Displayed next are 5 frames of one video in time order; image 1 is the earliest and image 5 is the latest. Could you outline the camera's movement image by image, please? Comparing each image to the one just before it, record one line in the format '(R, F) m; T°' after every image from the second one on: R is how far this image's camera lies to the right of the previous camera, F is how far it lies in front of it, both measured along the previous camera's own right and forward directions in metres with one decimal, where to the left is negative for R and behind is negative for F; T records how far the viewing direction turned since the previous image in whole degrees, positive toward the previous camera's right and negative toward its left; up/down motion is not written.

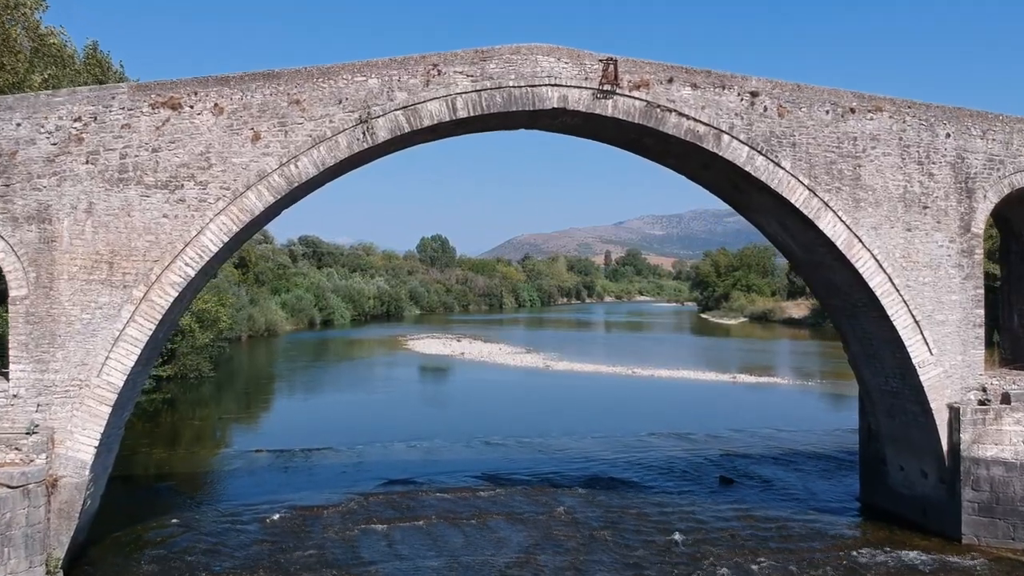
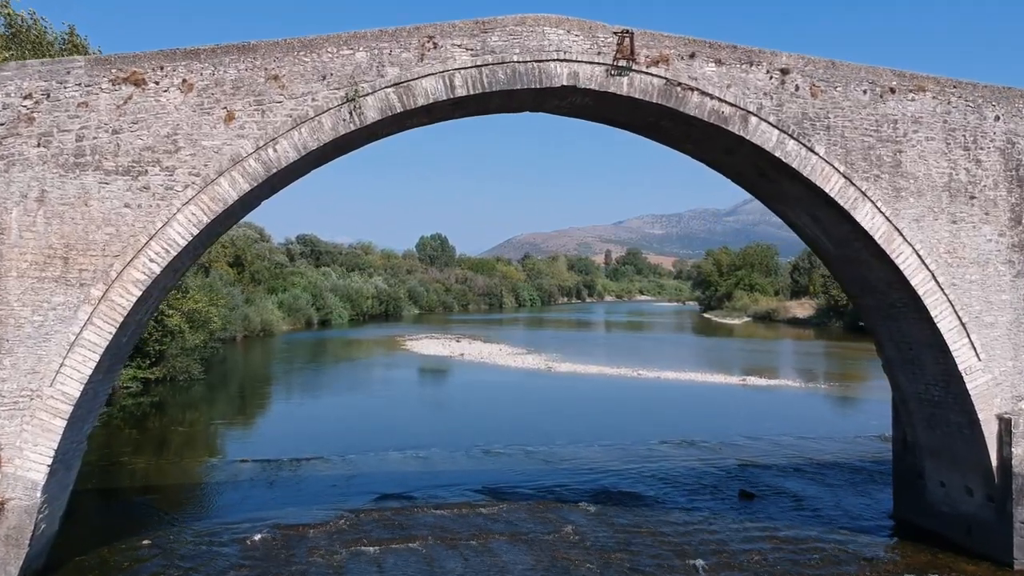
(0.0, +0.8) m; 0°
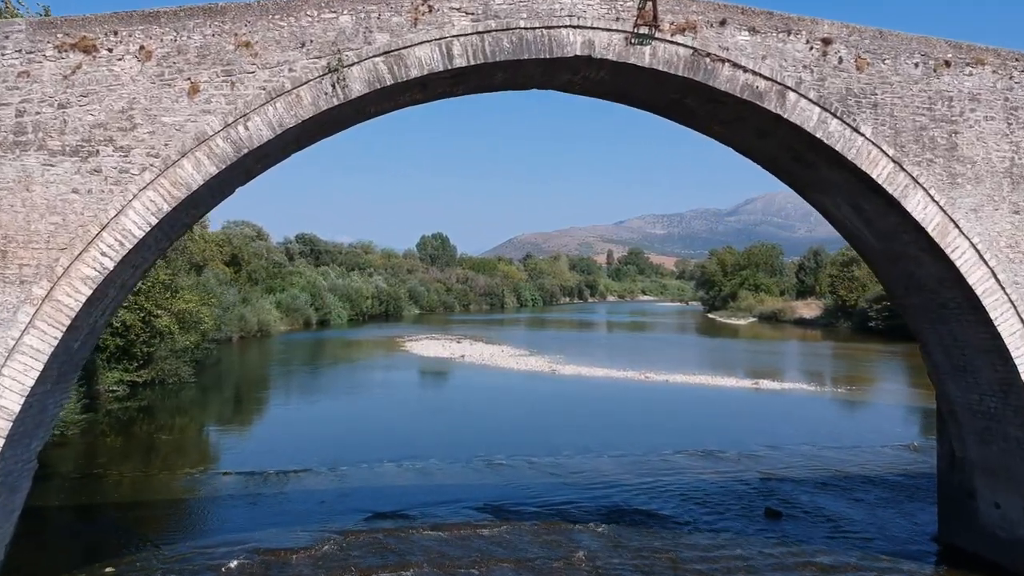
(0.0, +0.9) m; 0°
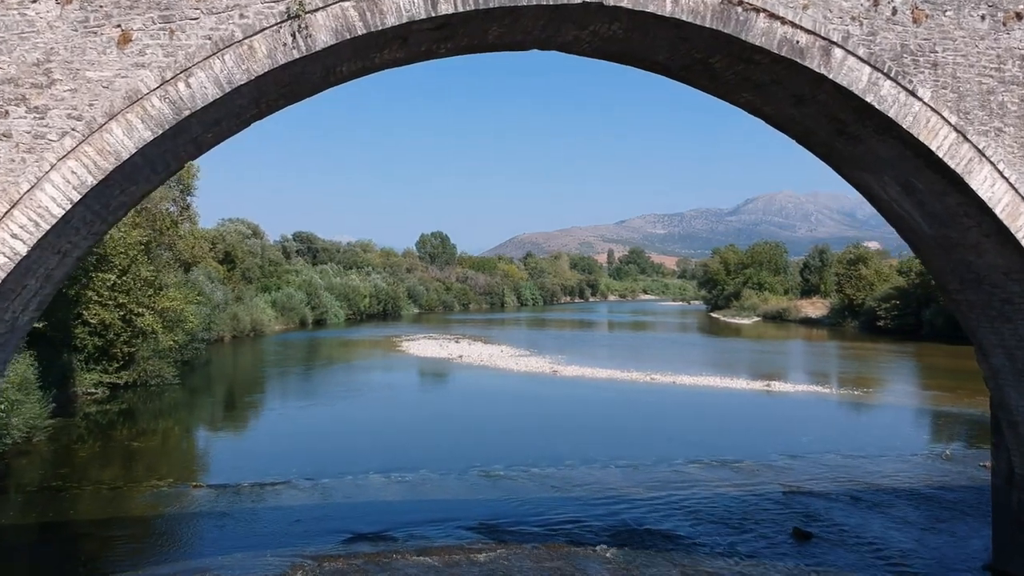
(0.0, +1.0) m; 0°
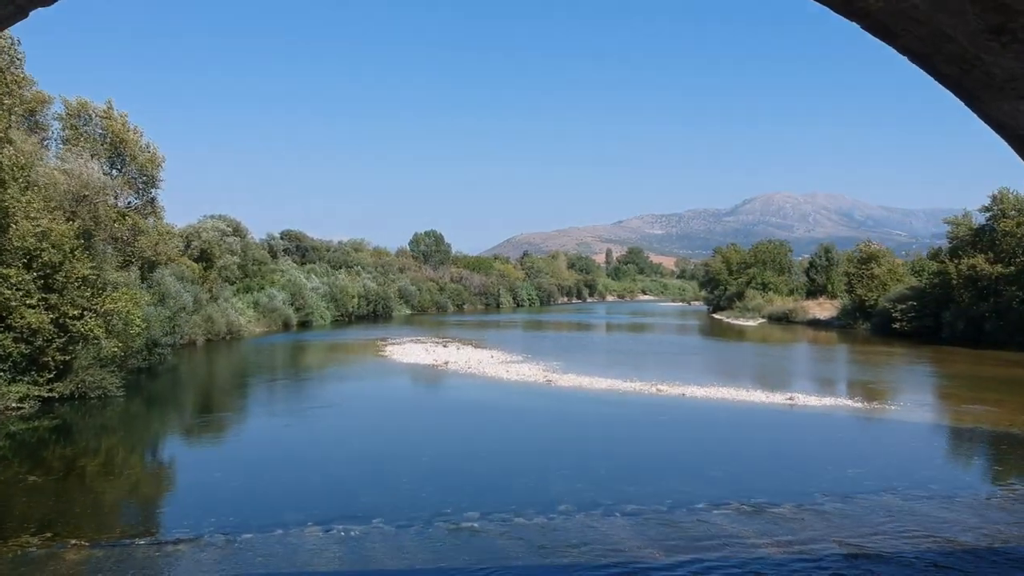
(+0.2, +2.4) m; 0°
